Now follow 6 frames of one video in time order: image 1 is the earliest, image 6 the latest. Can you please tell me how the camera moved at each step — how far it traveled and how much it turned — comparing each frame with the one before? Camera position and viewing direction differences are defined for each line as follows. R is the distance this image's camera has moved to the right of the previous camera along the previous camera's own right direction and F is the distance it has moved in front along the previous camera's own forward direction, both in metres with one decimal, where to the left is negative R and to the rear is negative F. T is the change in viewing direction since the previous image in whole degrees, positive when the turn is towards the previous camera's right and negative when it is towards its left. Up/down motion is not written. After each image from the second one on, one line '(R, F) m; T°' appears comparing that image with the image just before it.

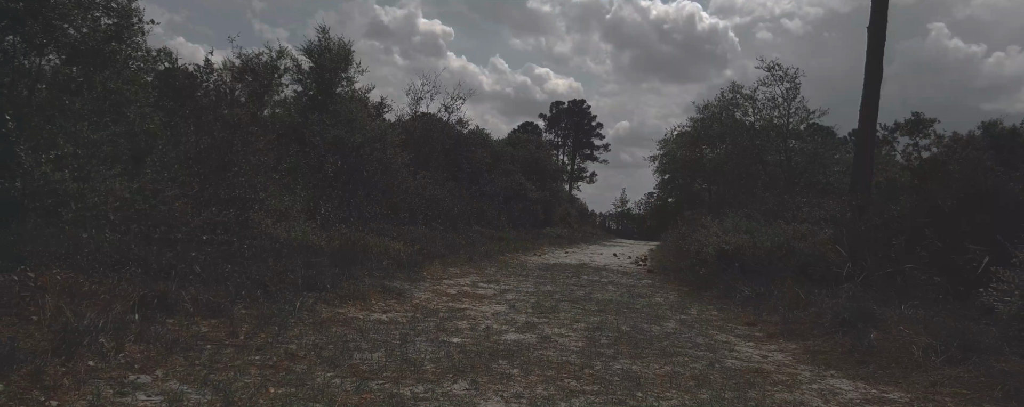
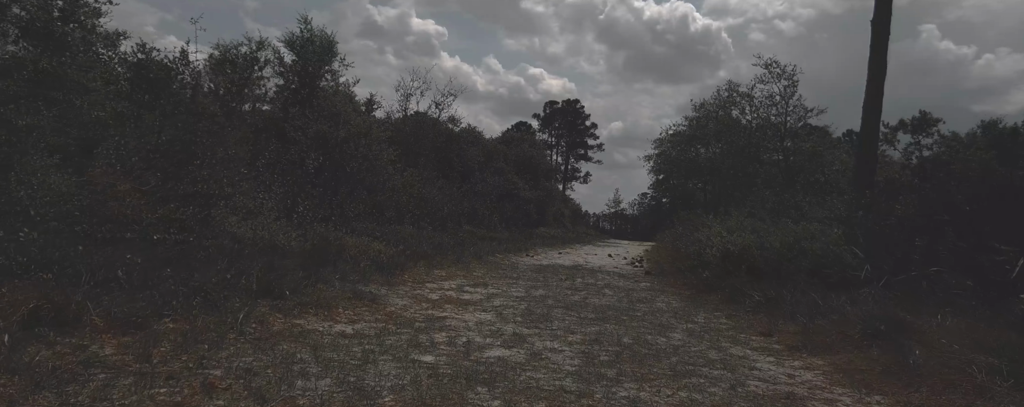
(+0.1, +0.7) m; +1°
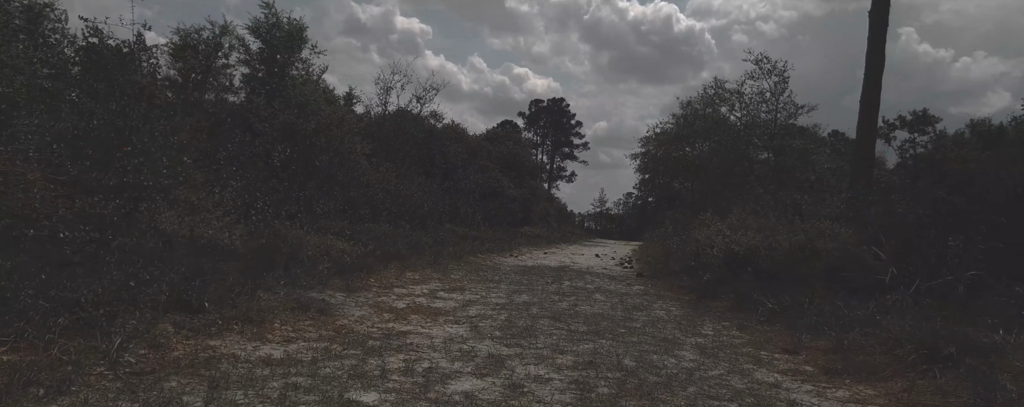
(+0.1, +1.0) m; +1°
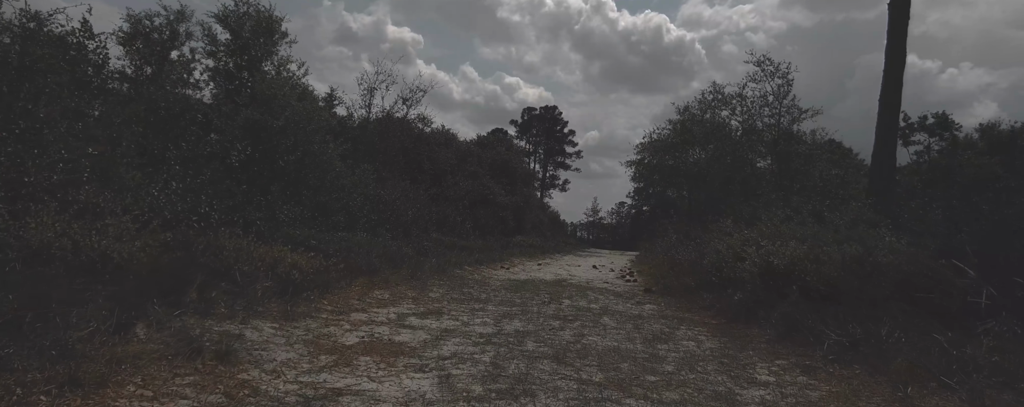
(0.0, +1.6) m; +1°
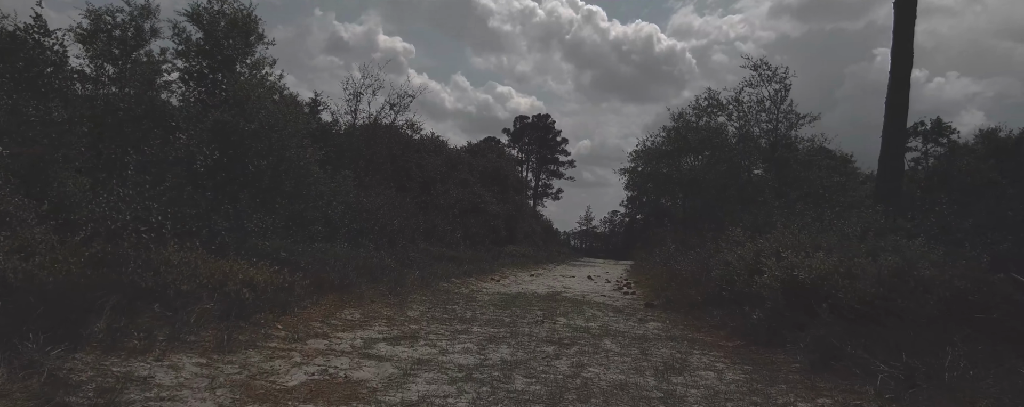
(+0.1, +0.9) m; +1°
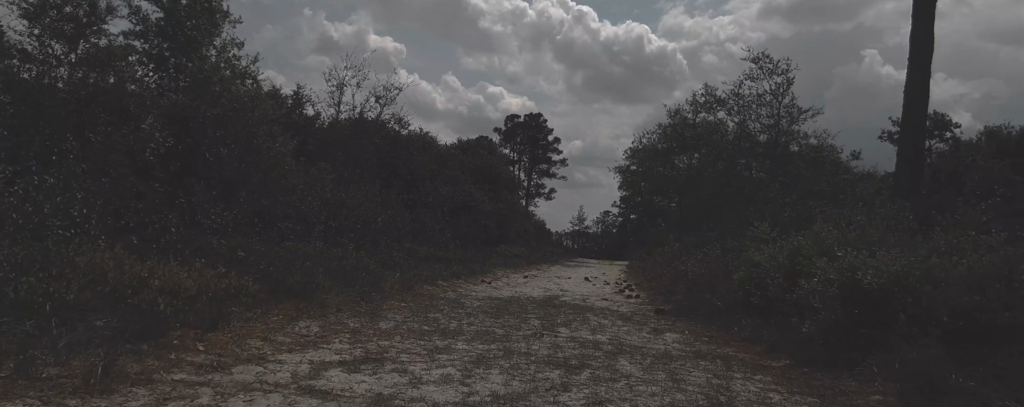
(0.0, +1.2) m; +1°
